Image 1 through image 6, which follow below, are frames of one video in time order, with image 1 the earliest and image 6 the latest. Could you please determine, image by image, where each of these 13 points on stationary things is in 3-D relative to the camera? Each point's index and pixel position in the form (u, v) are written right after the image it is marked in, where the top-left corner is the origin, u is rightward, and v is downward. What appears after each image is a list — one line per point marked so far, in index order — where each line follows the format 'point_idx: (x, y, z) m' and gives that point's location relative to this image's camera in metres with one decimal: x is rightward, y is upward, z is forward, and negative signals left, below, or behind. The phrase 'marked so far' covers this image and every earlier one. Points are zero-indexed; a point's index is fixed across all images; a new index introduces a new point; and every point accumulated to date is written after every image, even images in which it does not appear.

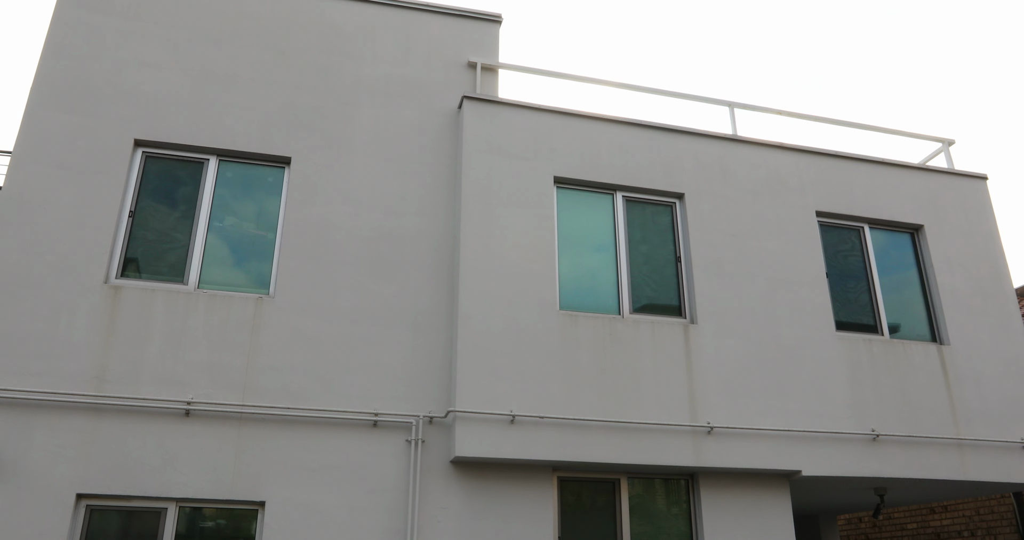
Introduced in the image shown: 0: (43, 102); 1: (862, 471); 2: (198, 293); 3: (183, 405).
0: (-3.7, +1.3, +6.3) m
1: (+3.0, -1.7, +6.8) m
2: (-2.4, -0.2, +6.1) m
3: (-2.3, -1.0, +5.7) m
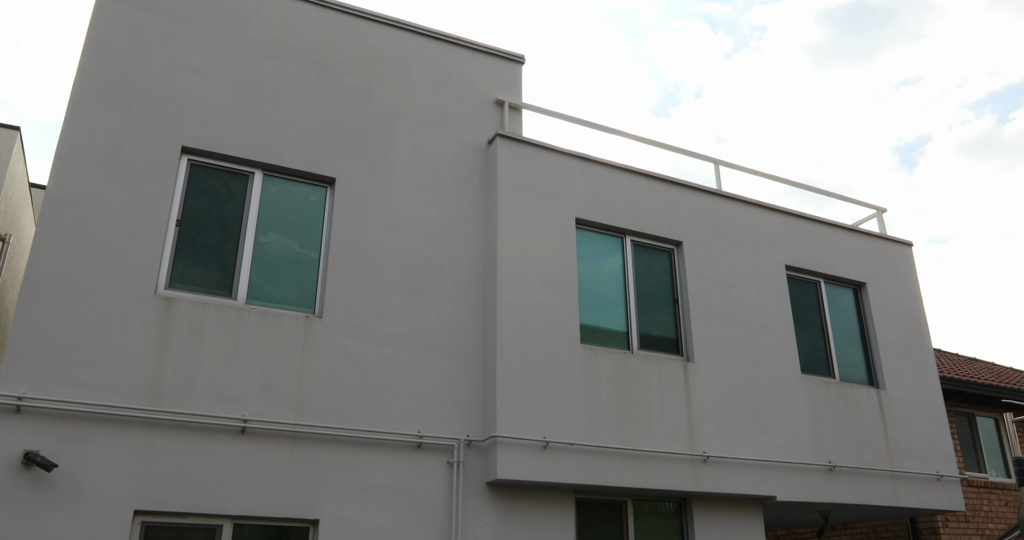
0: (-3.2, +1.3, +6.1) m
1: (+3.0, -2.2, +7.8) m
2: (-2.0, -0.3, +6.1) m
3: (-1.9, -1.1, +5.7) m
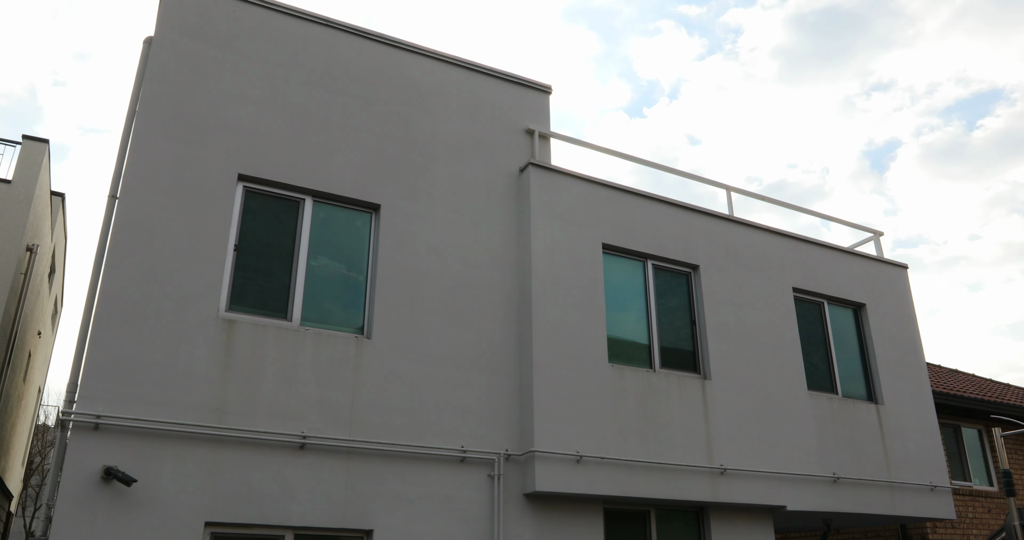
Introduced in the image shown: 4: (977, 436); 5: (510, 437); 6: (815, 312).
0: (-2.8, +1.1, +6.4) m
1: (+3.3, -2.4, +8.3) m
2: (-1.7, -0.5, +6.4) m
3: (-1.6, -1.3, +6.1) m
4: (+7.0, -2.5, +12.0) m
5: (0.0, -1.4, +7.0) m
6: (+3.6, -0.5, +9.4) m
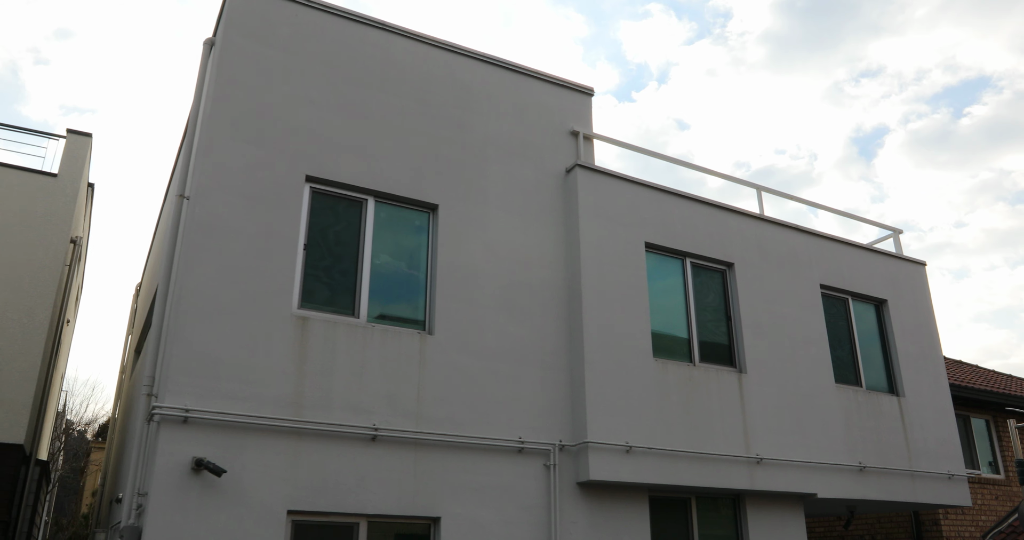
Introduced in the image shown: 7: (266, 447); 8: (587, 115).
0: (-2.3, +1.1, +6.6) m
1: (+3.7, -2.4, +8.7) m
2: (-1.2, -0.5, +6.7) m
3: (-1.1, -1.3, +6.4) m
4: (+7.4, -2.4, +12.5) m
5: (+0.5, -1.4, +7.3) m
6: (+4.0, -0.5, +9.8) m
7: (-1.9, -1.3, +6.0) m
8: (+0.8, +1.7, +8.7) m
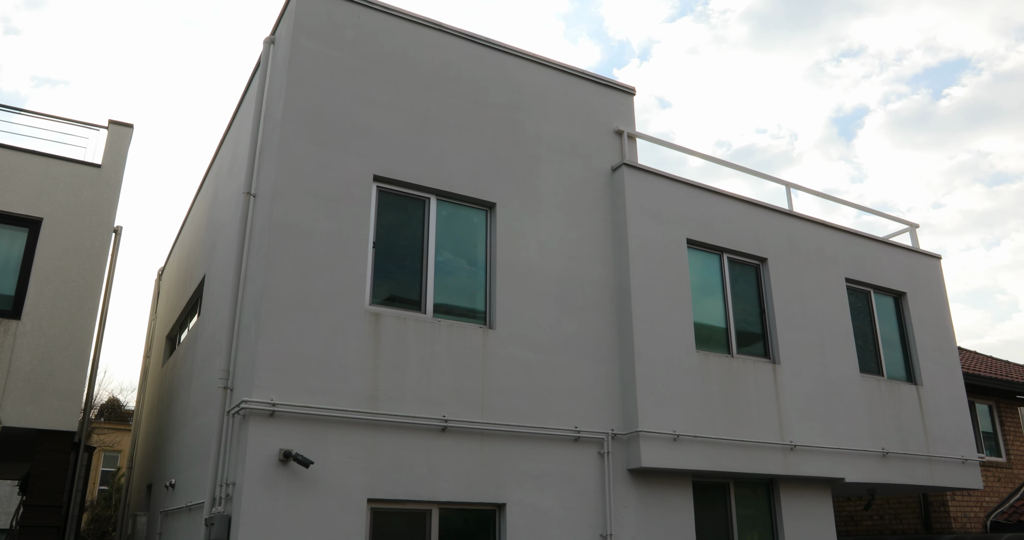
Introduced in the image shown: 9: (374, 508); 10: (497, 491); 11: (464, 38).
0: (-1.8, +1.2, +6.8) m
1: (+4.2, -2.4, +9.1) m
2: (-0.6, -0.5, +7.0) m
3: (-0.6, -1.3, +6.7) m
4: (+7.7, -2.3, +13.0) m
5: (+1.0, -1.4, +7.7) m
6: (+4.5, -0.4, +10.2) m
7: (-1.3, -1.3, +6.3) m
8: (+1.3, +1.7, +9.0) m
9: (-1.1, -1.9, +6.4) m
10: (-0.1, -1.9, +6.8) m
11: (-0.5, +2.3, +8.1) m
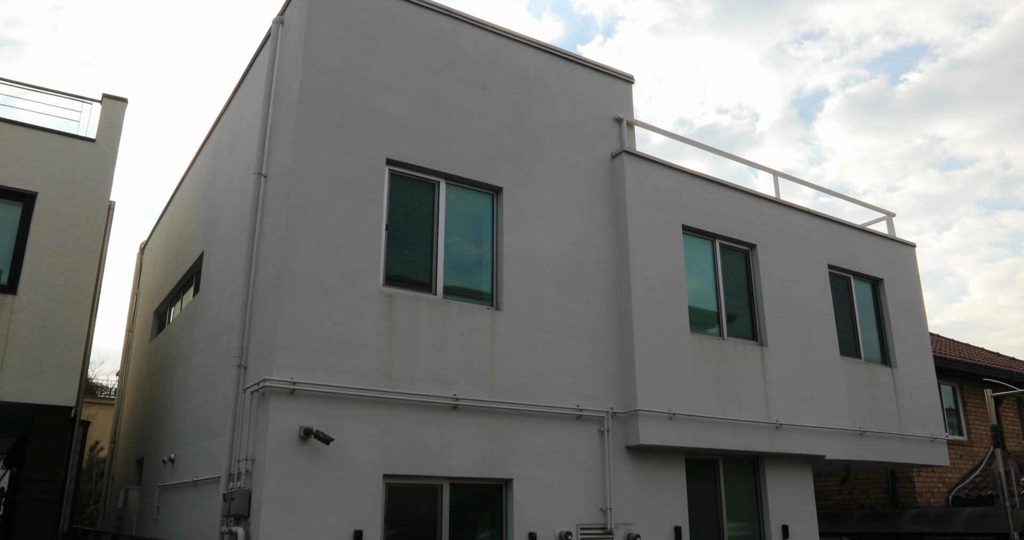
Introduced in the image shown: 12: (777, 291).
0: (-1.7, +1.3, +6.9) m
1: (+4.1, -2.2, +9.6) m
2: (-0.6, -0.3, +7.2) m
3: (-0.5, -1.1, +6.9) m
4: (+7.5, -2.1, +13.7) m
5: (+1.0, -1.3, +8.0) m
6: (+4.4, -0.2, +10.6) m
7: (-1.2, -1.2, +6.5) m
8: (+1.3, +1.9, +9.2) m
9: (-1.0, -1.7, +6.6) m
10: (-0.1, -1.7, +7.1) m
11: (-0.4, +2.5, +8.2) m
12: (+3.1, -0.3, +9.5) m
